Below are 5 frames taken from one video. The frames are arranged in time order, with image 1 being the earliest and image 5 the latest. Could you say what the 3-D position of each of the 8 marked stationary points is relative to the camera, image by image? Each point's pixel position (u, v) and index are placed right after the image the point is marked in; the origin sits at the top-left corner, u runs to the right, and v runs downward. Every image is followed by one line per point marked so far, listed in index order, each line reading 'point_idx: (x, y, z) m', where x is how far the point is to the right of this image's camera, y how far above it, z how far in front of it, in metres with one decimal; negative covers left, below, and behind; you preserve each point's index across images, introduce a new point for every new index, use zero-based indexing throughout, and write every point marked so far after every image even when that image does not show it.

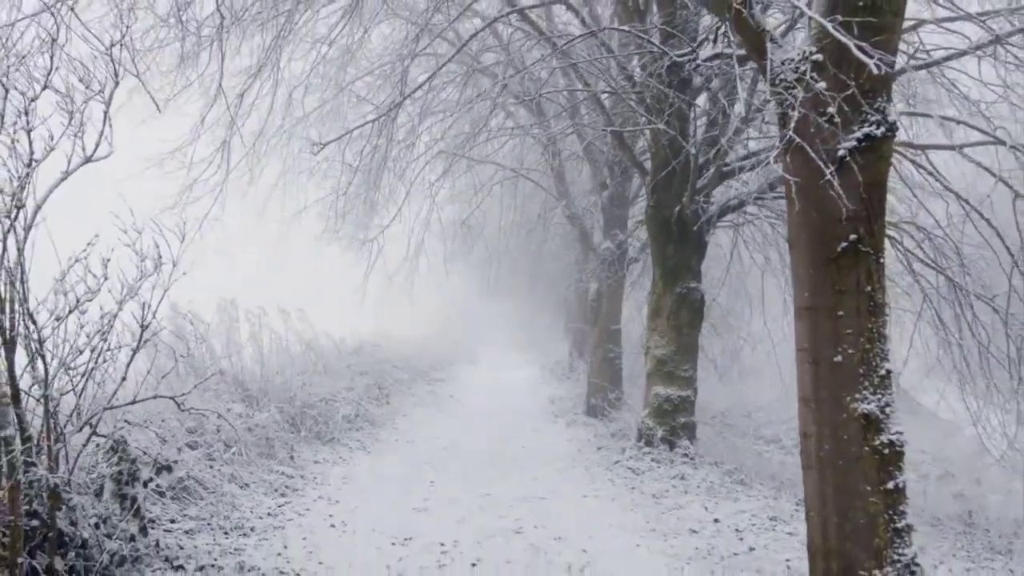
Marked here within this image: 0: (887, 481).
0: (+1.9, -1.0, +3.4) m
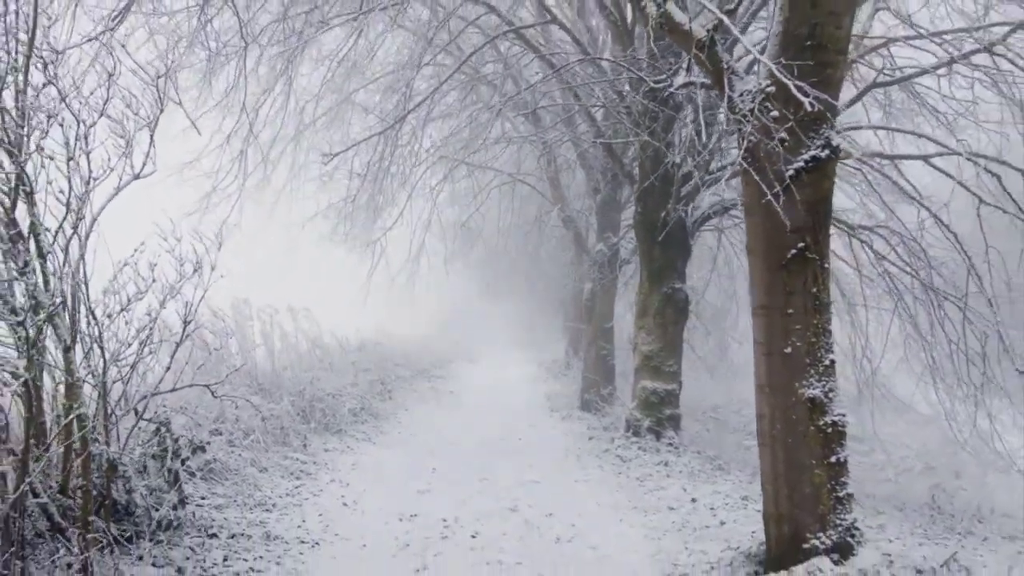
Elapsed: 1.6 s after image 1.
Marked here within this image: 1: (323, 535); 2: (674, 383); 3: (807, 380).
0: (+1.9, -1.0, +3.9) m
1: (-1.4, -1.8, +4.9) m
2: (+1.9, -1.1, +8.0) m
3: (+1.7, -0.5, +3.9) m
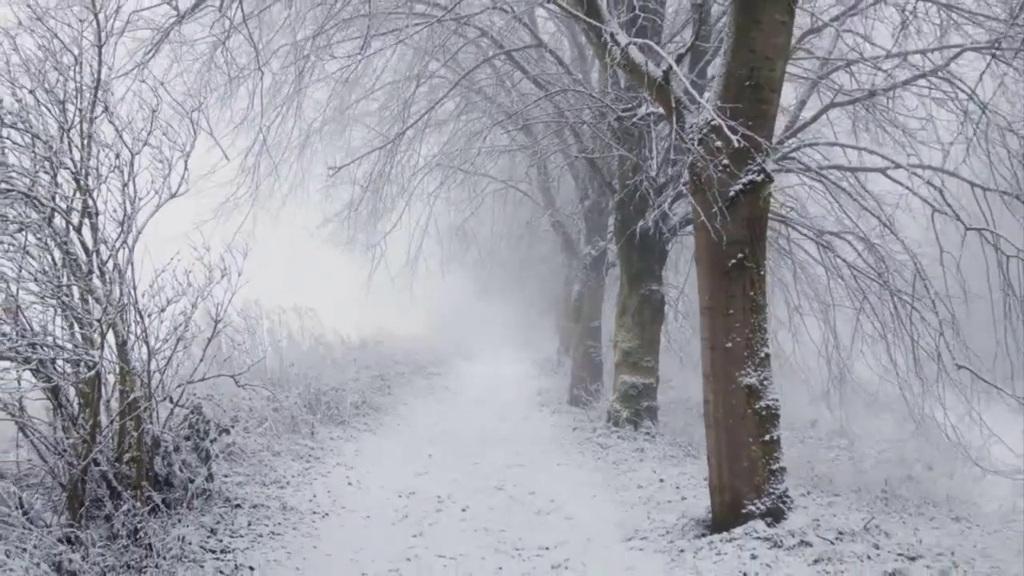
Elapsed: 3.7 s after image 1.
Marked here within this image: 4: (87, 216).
0: (+1.7, -1.0, +4.6) m
1: (-1.5, -1.9, +5.6) m
2: (+1.8, -1.2, +8.7) m
3: (+1.6, -0.6, +4.6) m
4: (-2.7, +0.4, +4.2) m
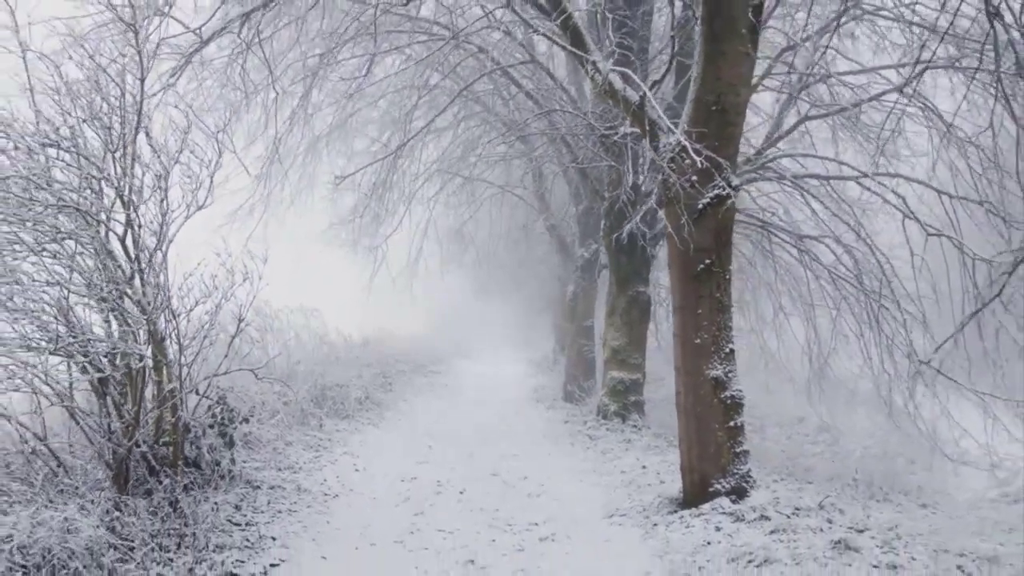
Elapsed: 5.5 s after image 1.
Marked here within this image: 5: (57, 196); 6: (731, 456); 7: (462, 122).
0: (+1.7, -1.0, +5.1) m
1: (-1.6, -1.9, +6.2) m
2: (+1.8, -1.2, +9.2) m
3: (+1.6, -0.6, +5.1) m
4: (-2.7, +0.4, +4.7) m
5: (-3.0, +0.6, +4.4) m
6: (+1.7, -1.3, +5.1) m
7: (-0.8, +2.7, +10.8) m
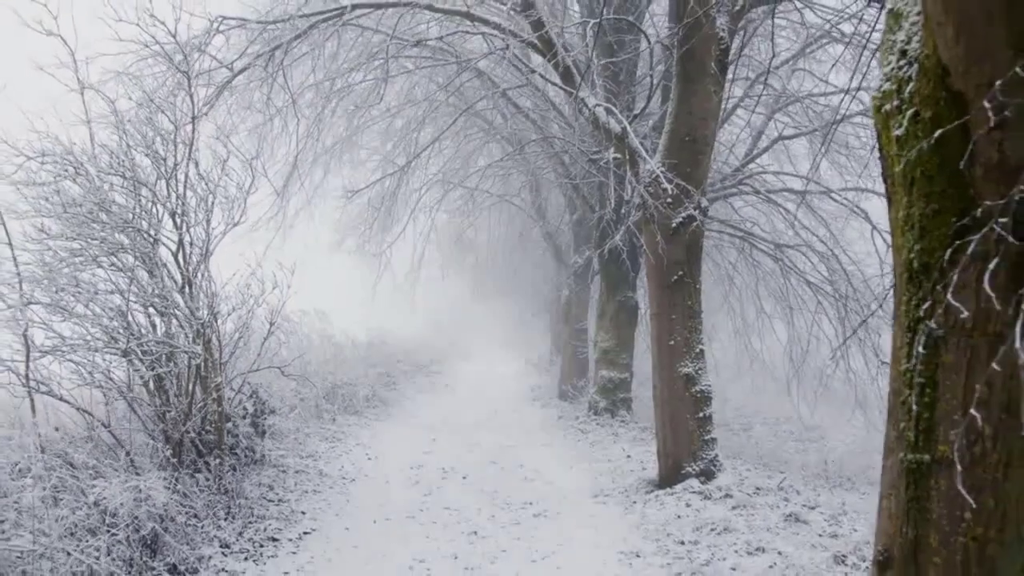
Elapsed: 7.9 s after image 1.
0: (+1.7, -1.1, +5.9) m
1: (-1.6, -1.9, +6.9) m
2: (+1.7, -1.3, +10.0) m
3: (+1.5, -0.7, +5.9) m
4: (-2.7, +0.4, +5.5) m
5: (-3.0, +0.6, +5.1) m
6: (+1.7, -1.4, +5.9) m
7: (-0.8, +2.6, +11.6) m
